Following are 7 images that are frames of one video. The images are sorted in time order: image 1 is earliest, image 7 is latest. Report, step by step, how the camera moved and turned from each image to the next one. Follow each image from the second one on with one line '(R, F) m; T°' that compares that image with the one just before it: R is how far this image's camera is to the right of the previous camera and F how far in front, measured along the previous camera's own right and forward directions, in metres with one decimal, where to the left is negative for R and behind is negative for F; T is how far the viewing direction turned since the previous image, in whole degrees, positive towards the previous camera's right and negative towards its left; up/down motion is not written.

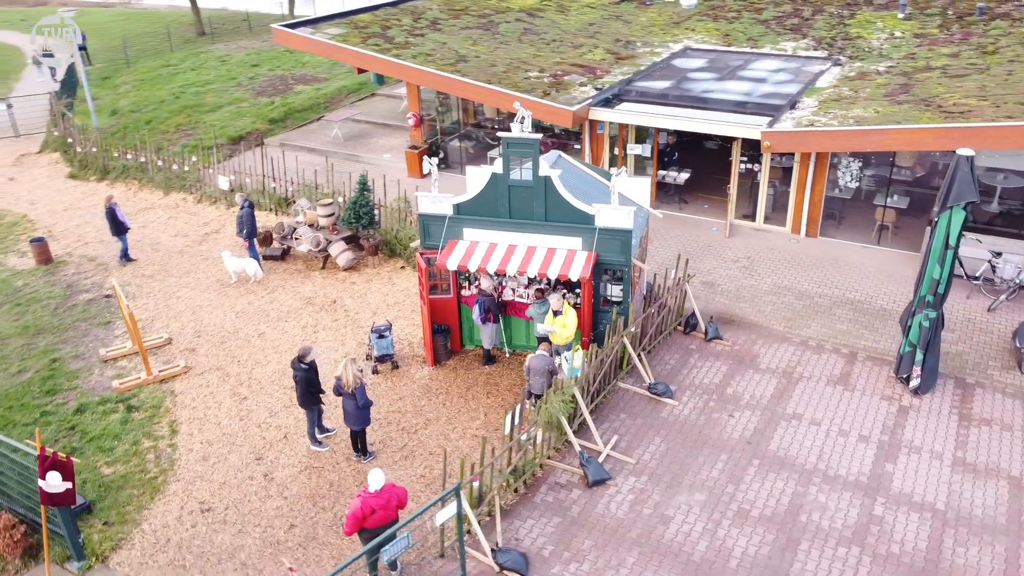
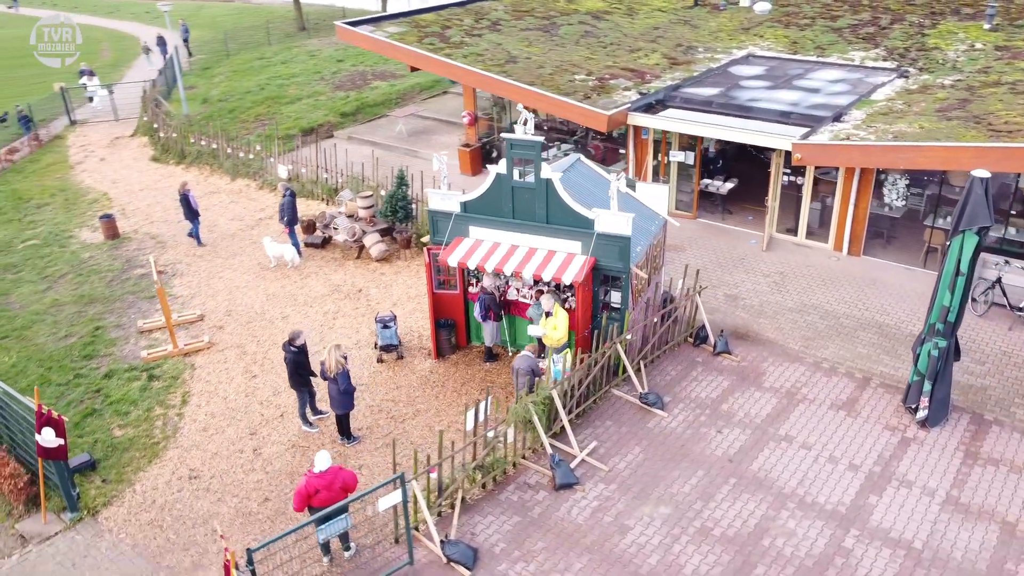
(+1.6, 0.0) m; -7°
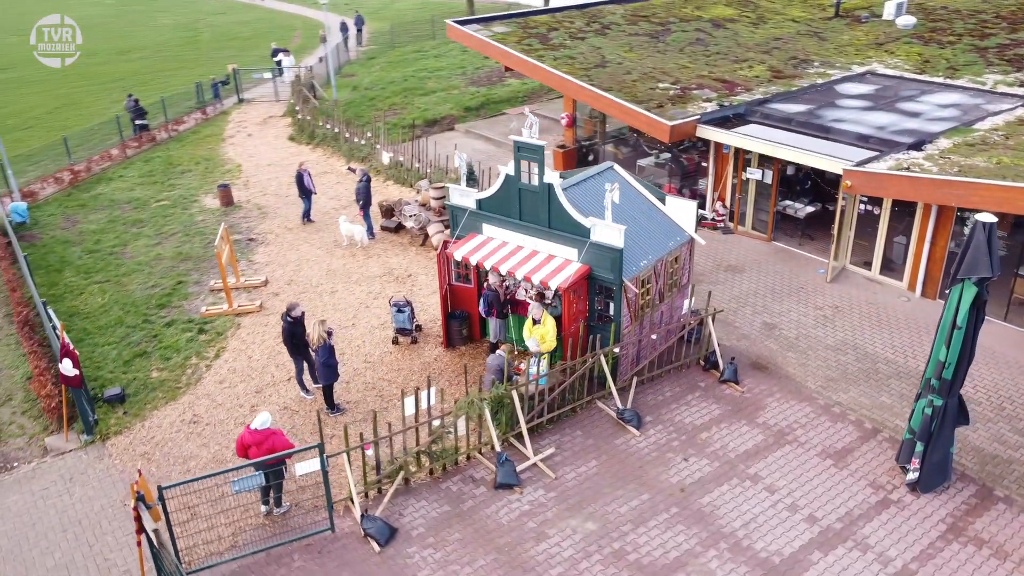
(+3.0, +0.1) m; -13°
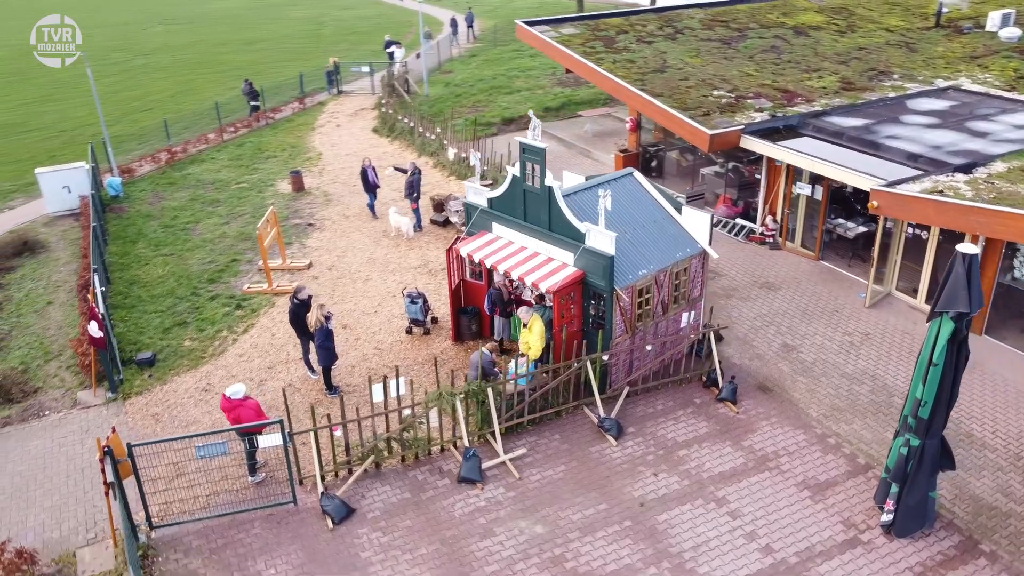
(+2.0, 0.0) m; -9°
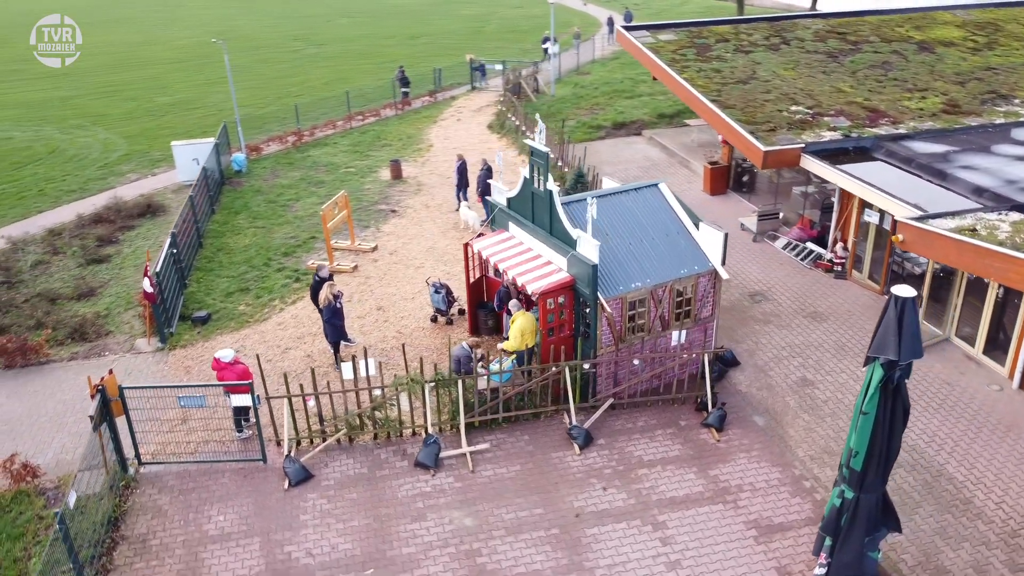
(+2.9, +0.1) m; -12°
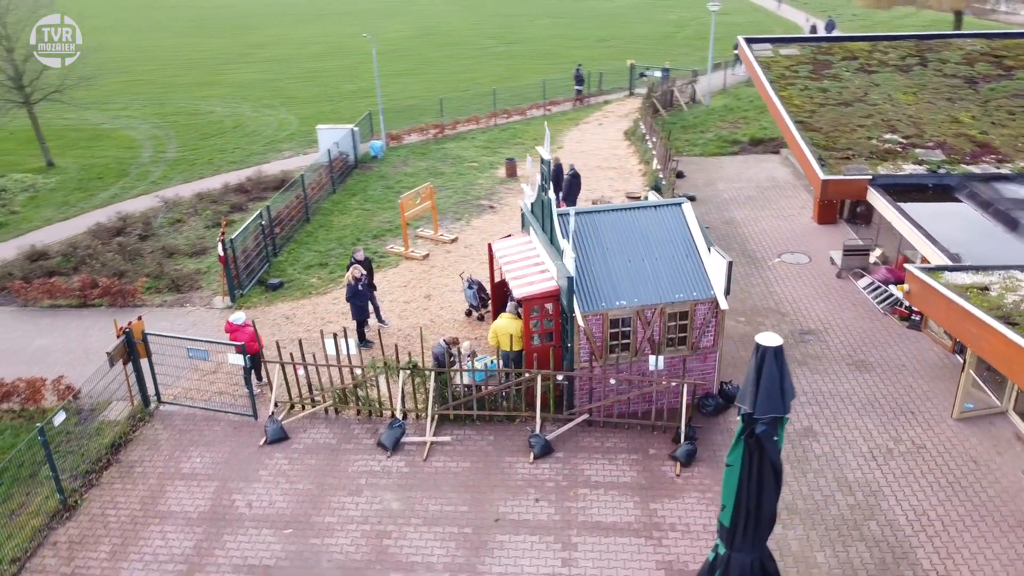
(+3.4, +0.3) m; -15°
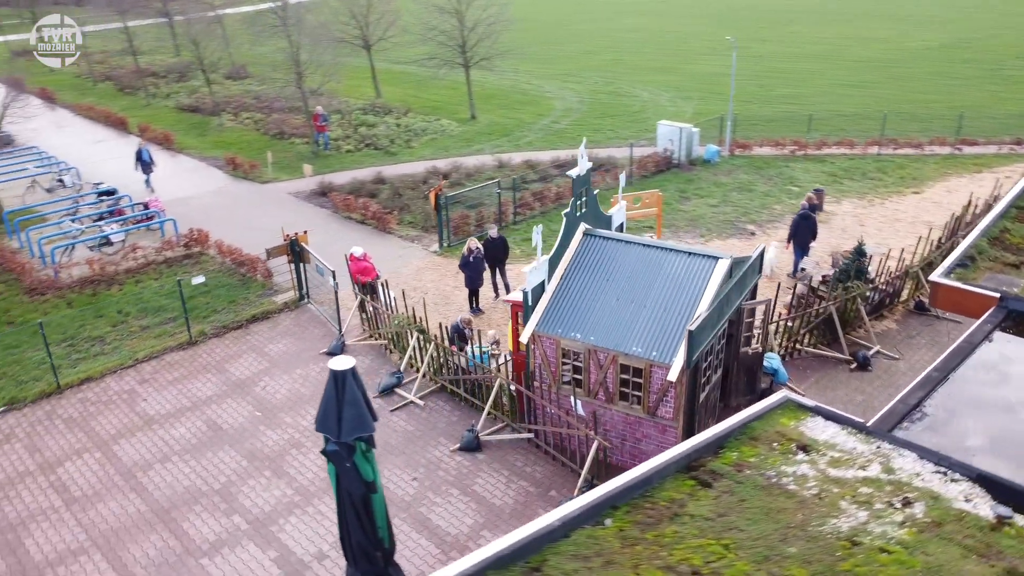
(+7.6, +2.4) m; -37°
